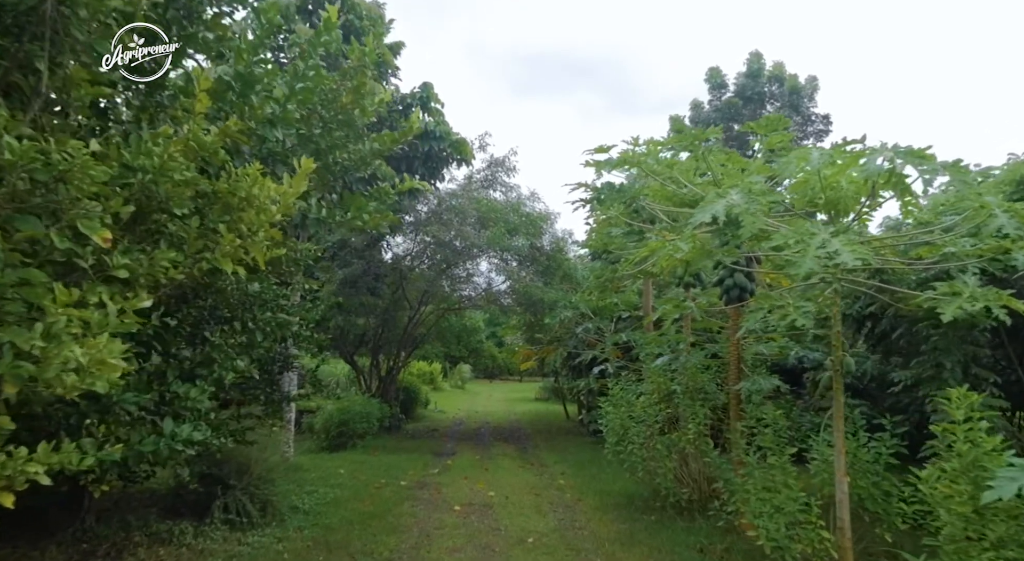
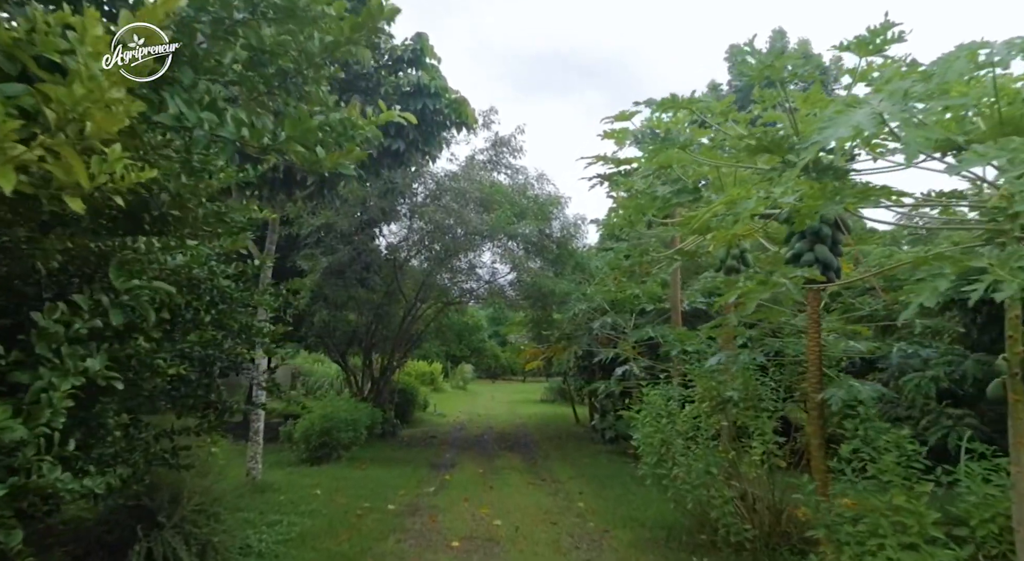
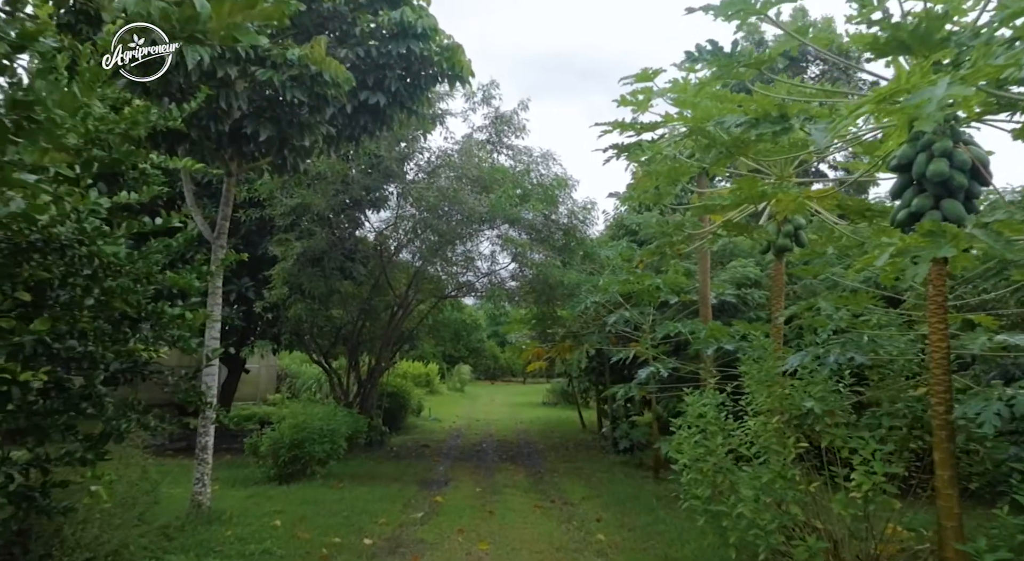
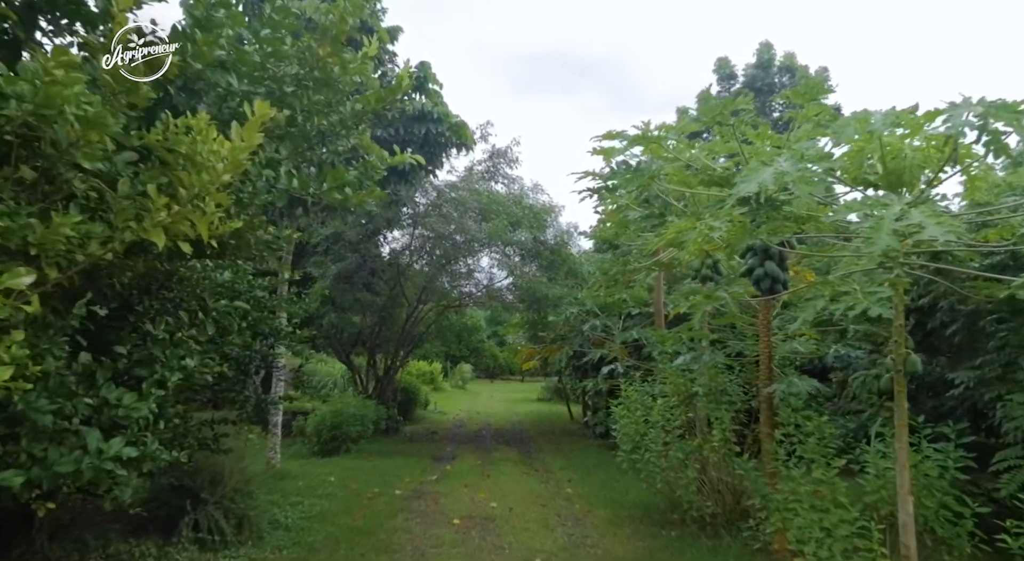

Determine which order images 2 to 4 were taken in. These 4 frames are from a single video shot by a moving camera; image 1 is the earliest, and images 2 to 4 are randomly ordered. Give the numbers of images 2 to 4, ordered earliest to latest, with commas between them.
4, 2, 3
